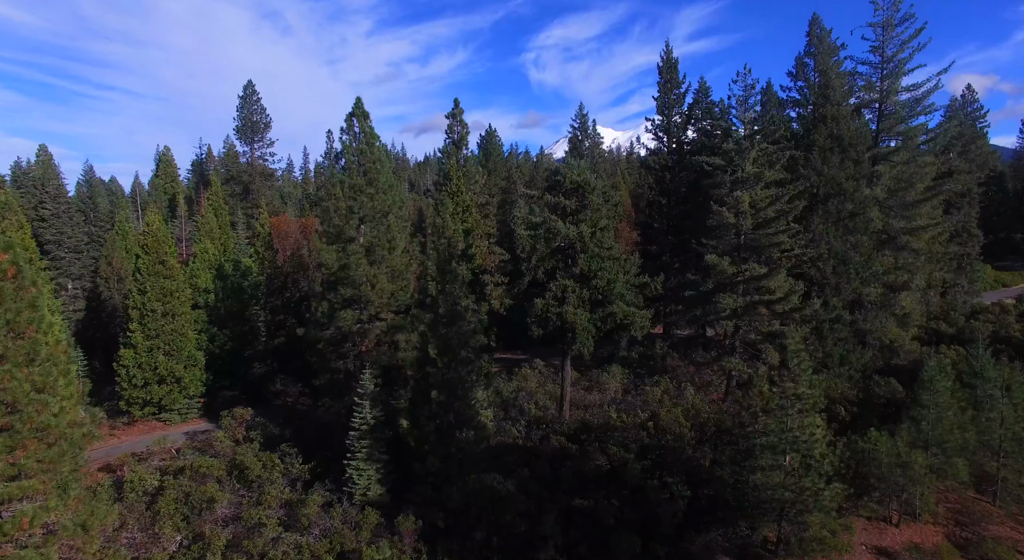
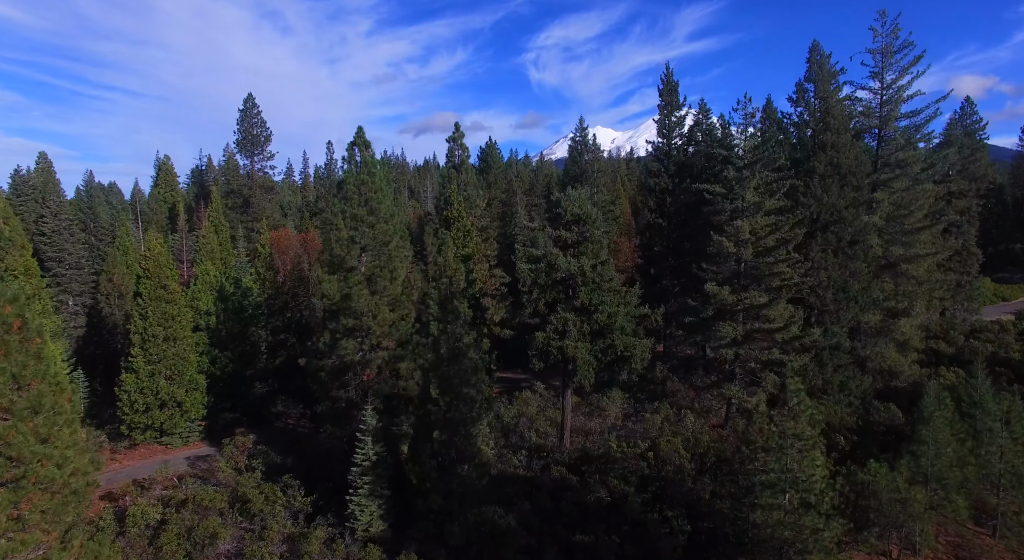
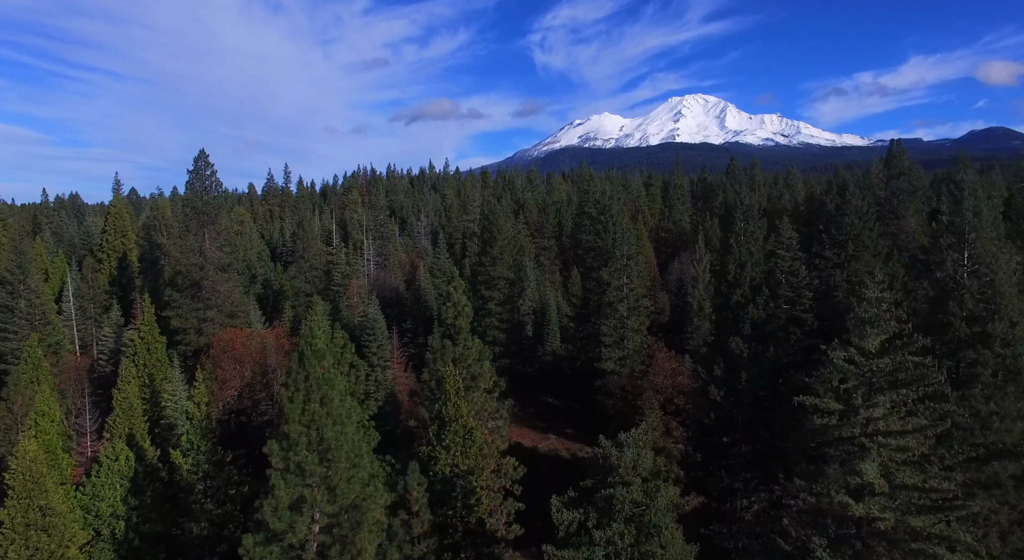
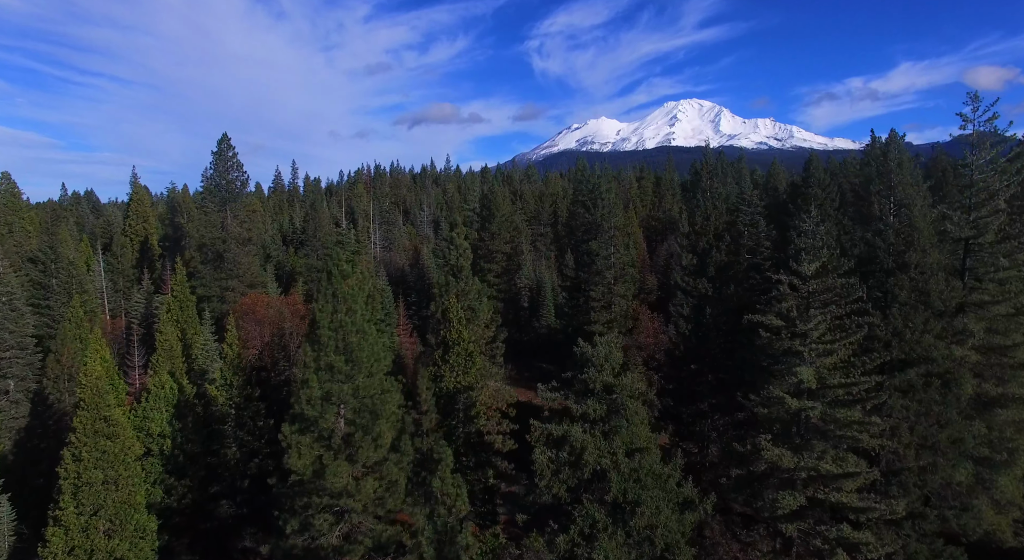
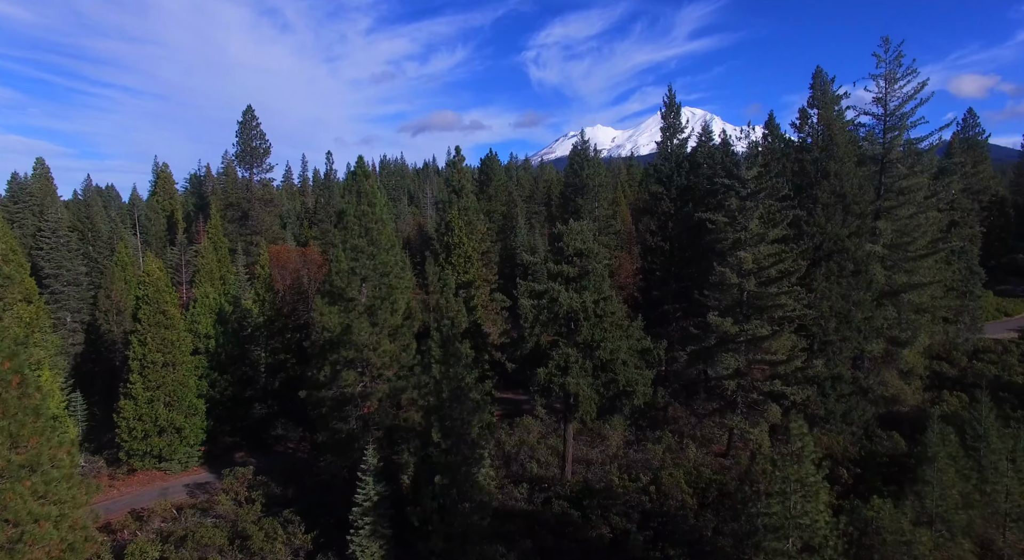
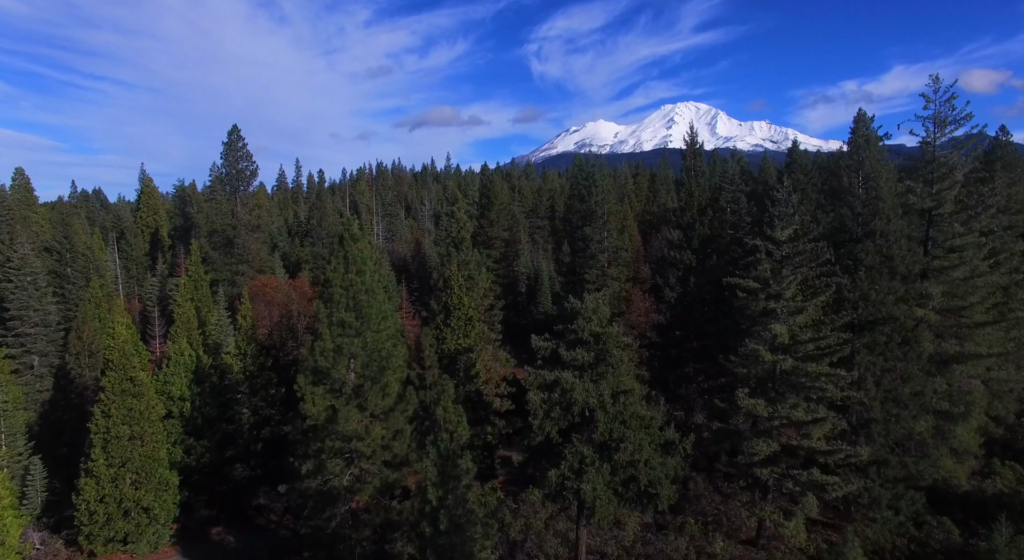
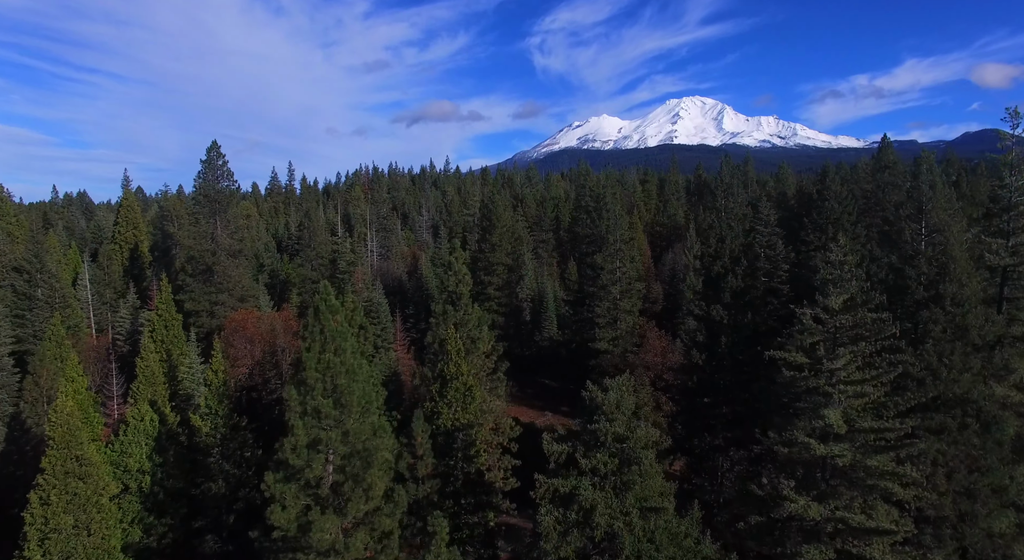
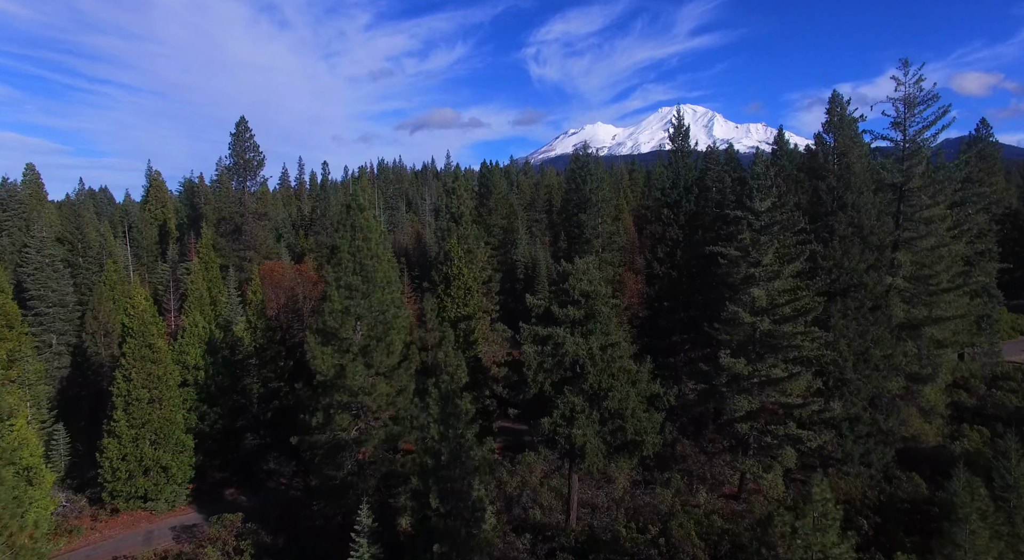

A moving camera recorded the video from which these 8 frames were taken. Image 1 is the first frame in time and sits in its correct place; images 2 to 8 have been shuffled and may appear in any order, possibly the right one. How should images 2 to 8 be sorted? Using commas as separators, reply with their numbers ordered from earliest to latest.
2, 5, 8, 6, 4, 7, 3
